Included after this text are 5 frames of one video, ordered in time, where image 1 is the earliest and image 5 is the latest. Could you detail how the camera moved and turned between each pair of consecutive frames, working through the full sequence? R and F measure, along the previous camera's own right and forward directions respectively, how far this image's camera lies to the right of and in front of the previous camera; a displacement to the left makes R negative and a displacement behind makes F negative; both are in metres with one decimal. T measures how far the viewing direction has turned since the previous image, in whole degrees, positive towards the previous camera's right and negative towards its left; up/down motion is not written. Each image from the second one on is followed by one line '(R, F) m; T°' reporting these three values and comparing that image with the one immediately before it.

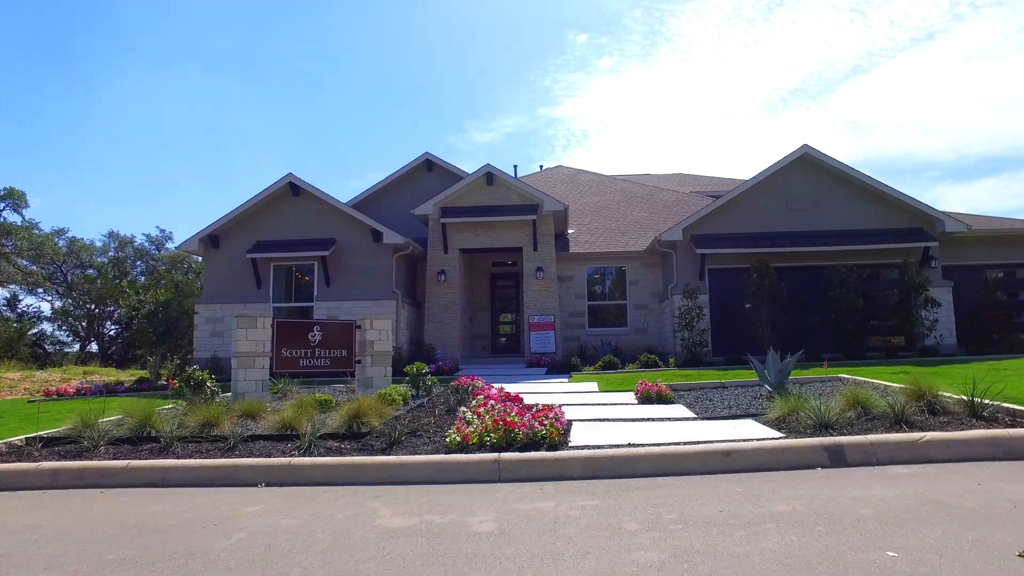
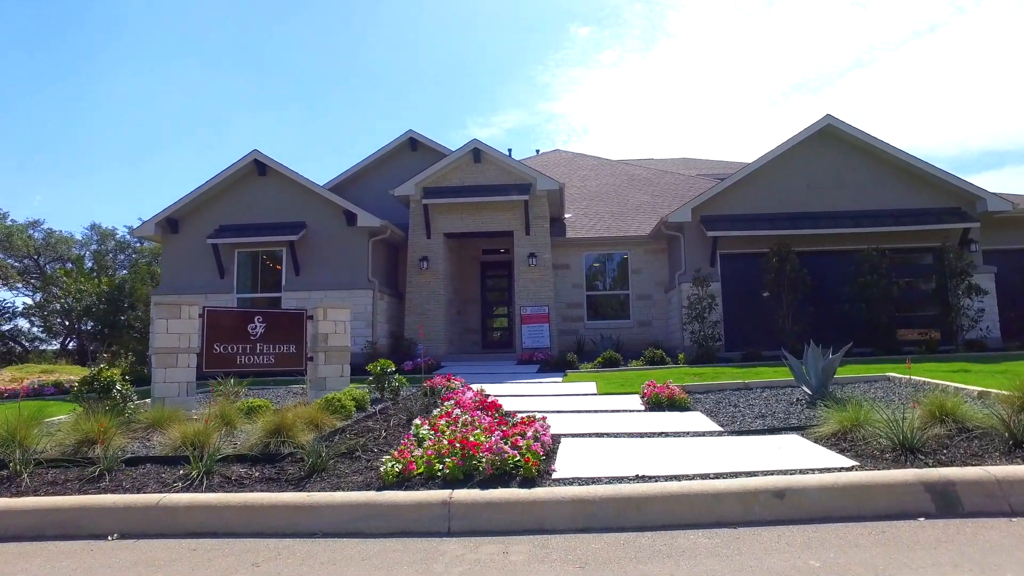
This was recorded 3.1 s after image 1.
(+0.2, +2.0) m; 0°
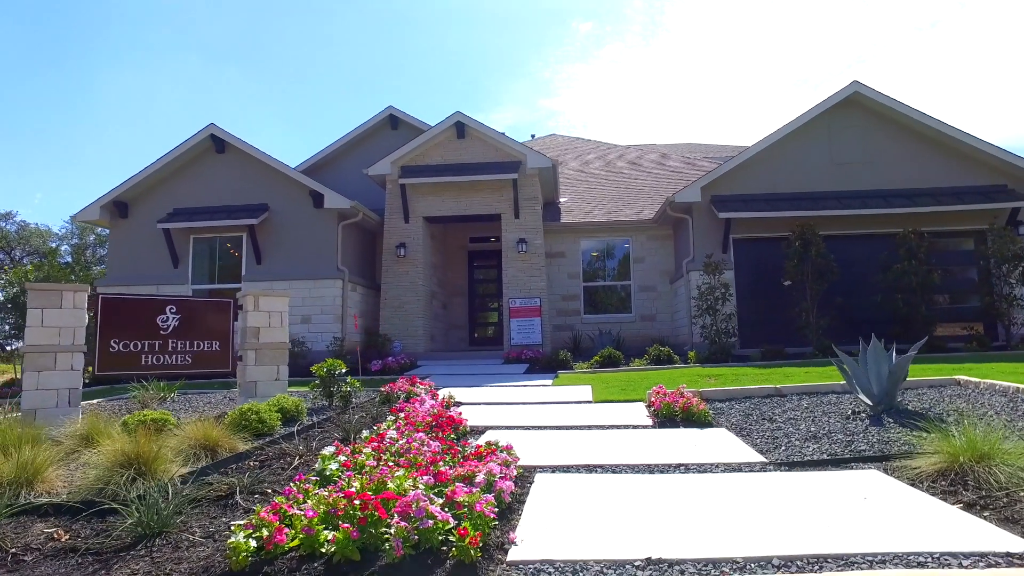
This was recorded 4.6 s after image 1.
(+0.2, +2.0) m; 0°
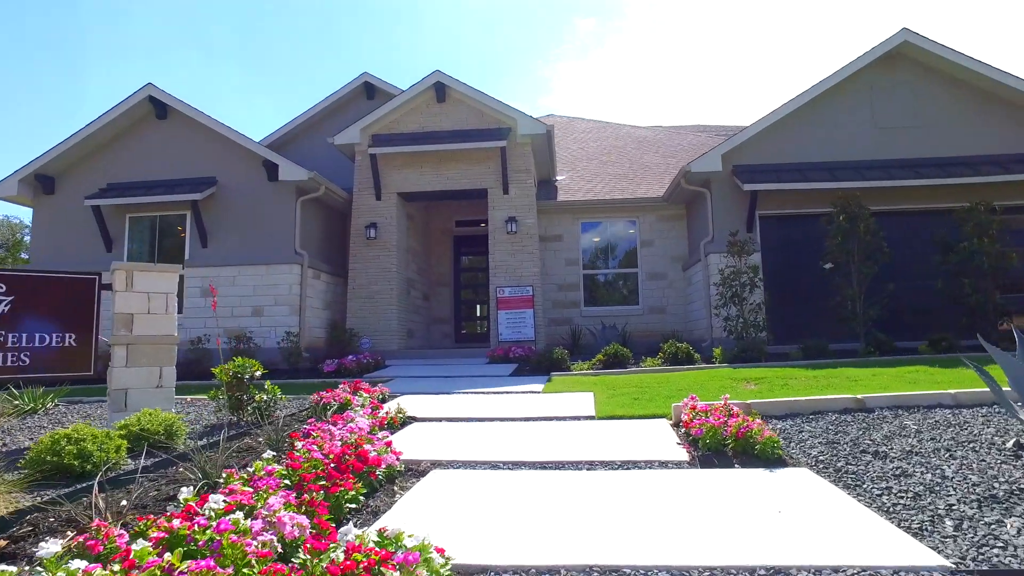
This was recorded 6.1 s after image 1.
(+0.2, +2.4) m; 0°
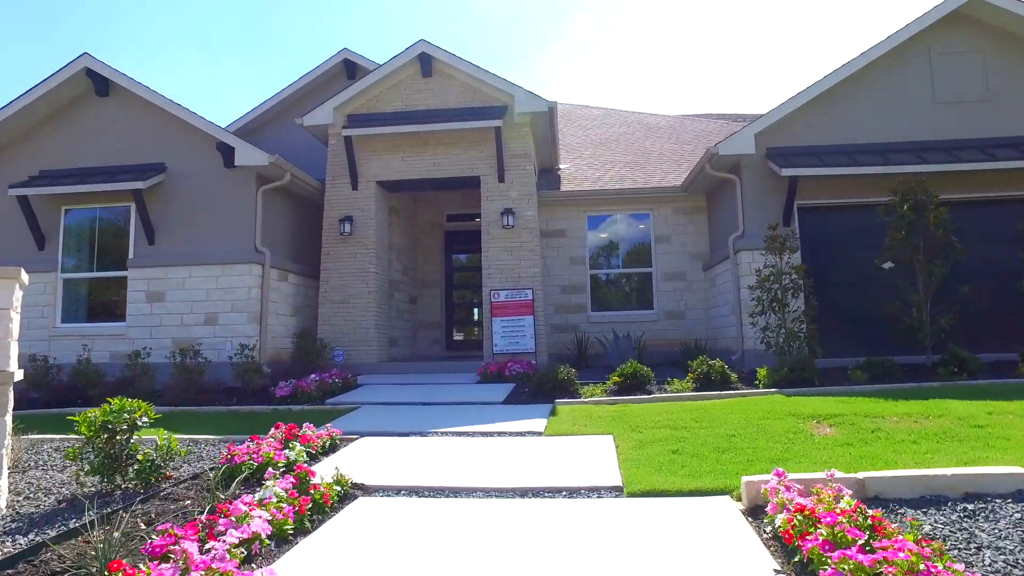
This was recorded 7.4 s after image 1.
(+0.1, +2.0) m; 0°
